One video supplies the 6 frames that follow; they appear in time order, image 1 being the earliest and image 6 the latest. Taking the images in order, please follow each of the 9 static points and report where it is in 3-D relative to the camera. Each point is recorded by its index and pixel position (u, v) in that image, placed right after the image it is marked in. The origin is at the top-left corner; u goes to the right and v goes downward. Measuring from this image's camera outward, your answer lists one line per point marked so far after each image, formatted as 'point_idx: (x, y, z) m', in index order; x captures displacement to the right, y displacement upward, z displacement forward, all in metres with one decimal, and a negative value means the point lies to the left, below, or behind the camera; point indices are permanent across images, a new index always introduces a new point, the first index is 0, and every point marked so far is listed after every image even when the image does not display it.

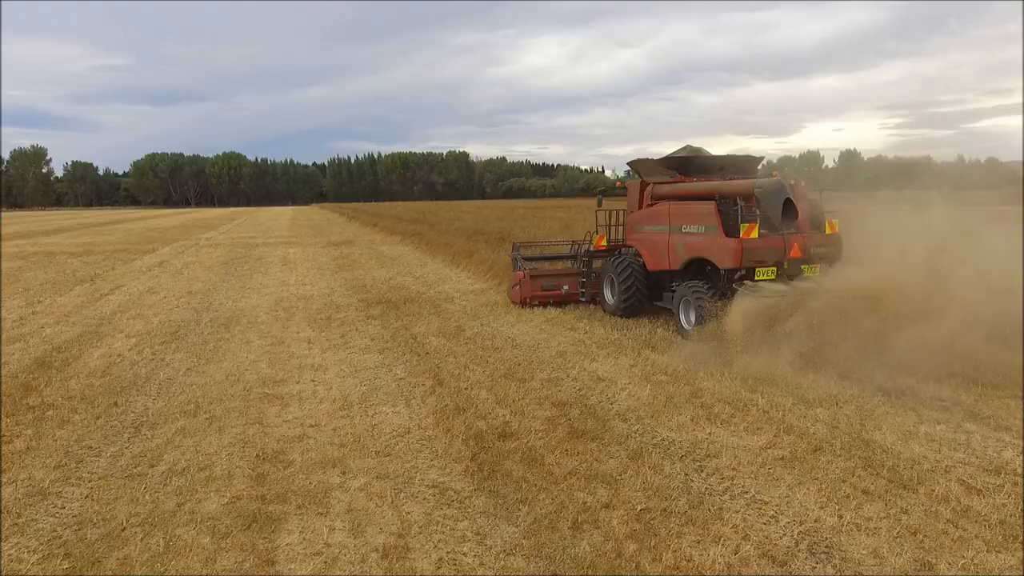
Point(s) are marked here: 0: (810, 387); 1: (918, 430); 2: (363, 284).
0: (+2.5, -0.8, +5.8) m
1: (+2.7, -1.0, +4.8) m
2: (-2.8, +0.1, +13.1) m
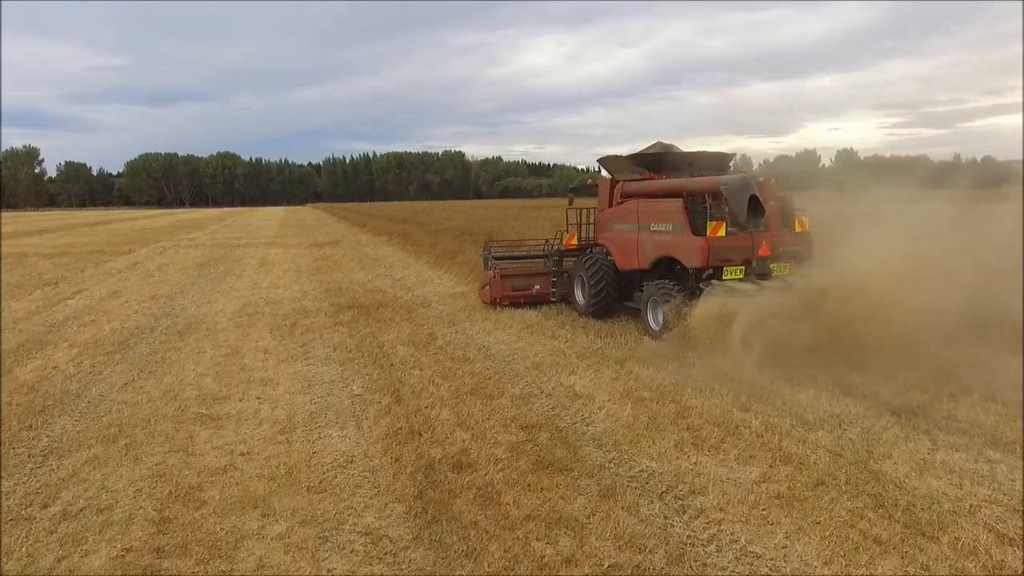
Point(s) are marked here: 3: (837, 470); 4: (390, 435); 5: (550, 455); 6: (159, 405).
0: (+2.2, -0.9, +5.2) m
1: (+2.5, -1.0, +4.2) m
2: (-3.1, 0.0, +12.4) m
3: (+1.9, -1.0, +4.0) m
4: (-0.8, -1.0, +4.8) m
5: (+0.2, -1.0, +4.3) m
6: (-2.8, -0.9, +5.5) m
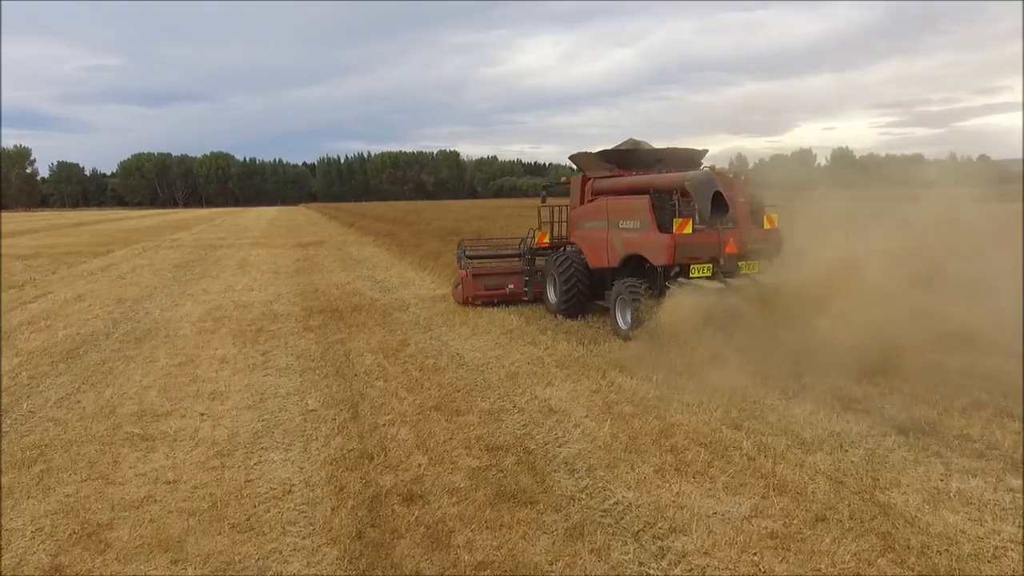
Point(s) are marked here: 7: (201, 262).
0: (+2.0, -0.9, +4.7) m
1: (+2.3, -1.0, +3.7) m
2: (-3.3, 0.0, +11.9) m
3: (+1.6, -1.1, +3.5) m
4: (-1.0, -1.0, +4.3) m
5: (0.0, -1.1, +3.8) m
6: (-3.0, -1.0, +5.0) m
7: (-7.6, +0.6, +17.0) m
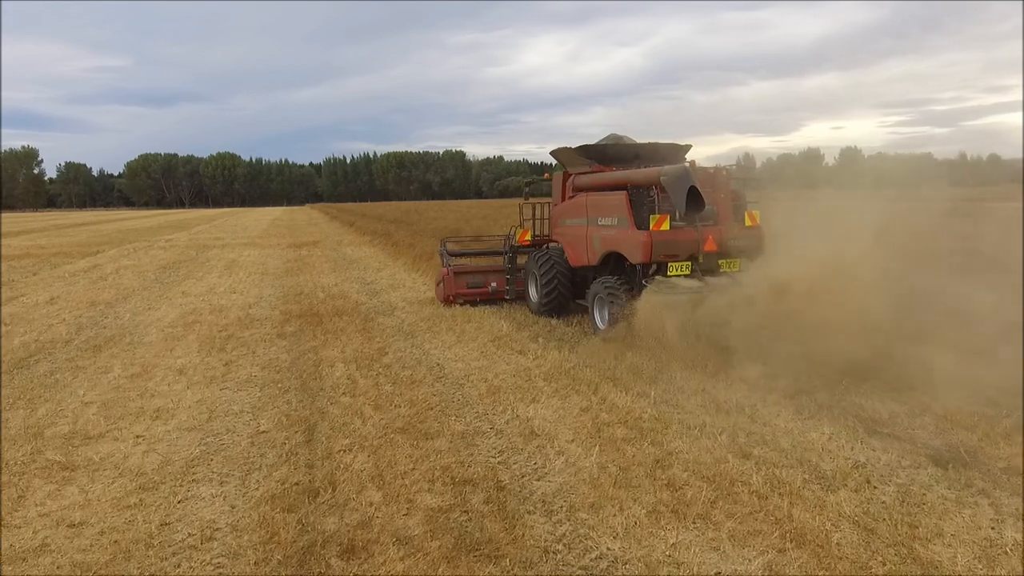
0: (+1.8, -0.9, +4.1) m
1: (+2.1, -1.1, +3.0) m
2: (-3.4, -0.1, +11.3) m
3: (+1.5, -1.1, +2.9) m
4: (-1.2, -1.1, +3.6) m
5: (-0.2, -1.1, +3.2) m
6: (-3.2, -1.0, +4.4) m
7: (-7.7, +0.6, +16.5) m
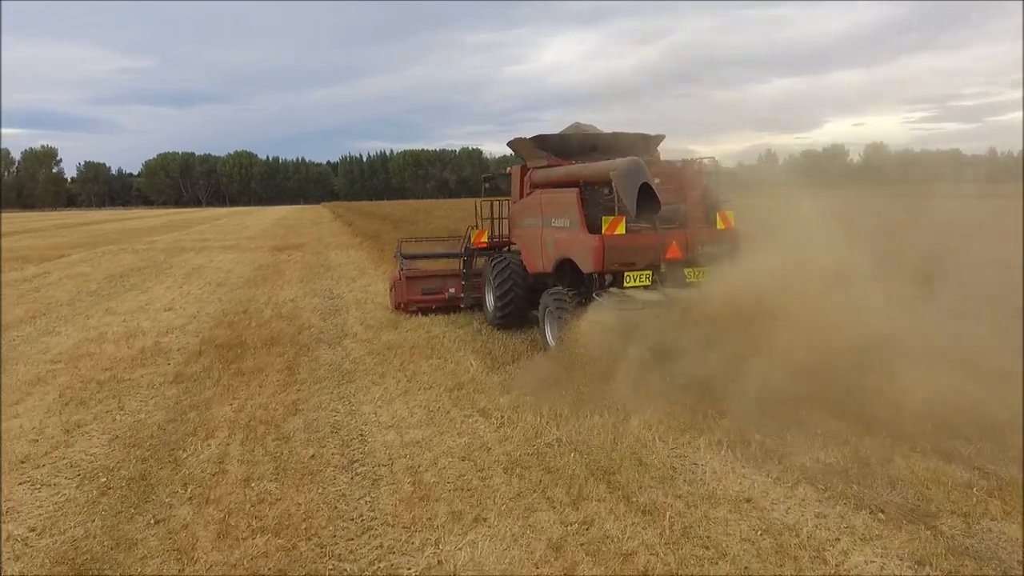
0: (+1.5, -1.2, +2.1) m
1: (+1.7, -1.3, +1.0) m
2: (-3.6, -0.3, +9.4) m
3: (+1.1, -1.4, +0.9) m
4: (-1.6, -1.3, +1.7) m
5: (-0.5, -1.4, +1.3) m
6: (-3.5, -1.2, +2.5) m
7: (-7.7, +0.4, +14.7) m
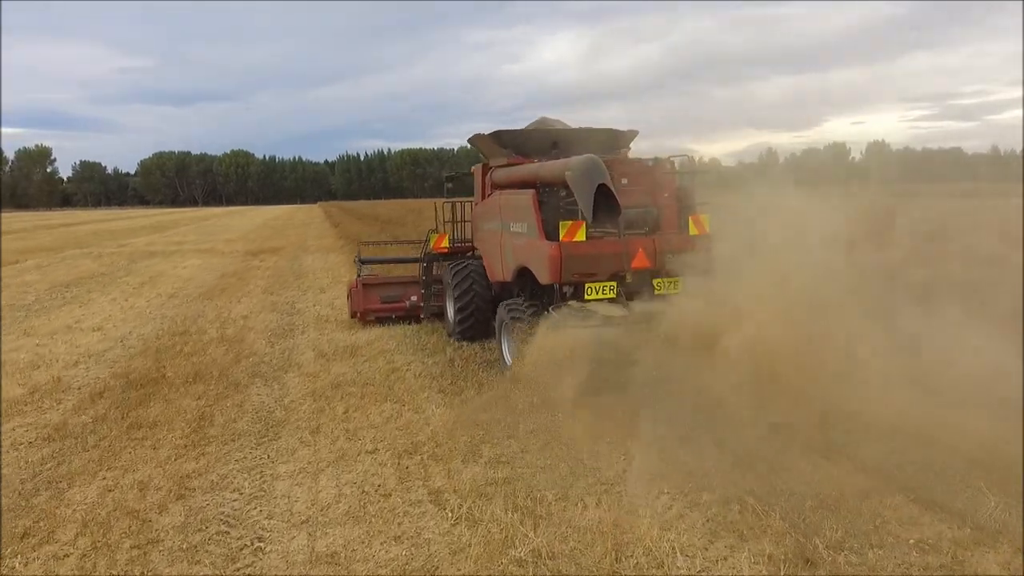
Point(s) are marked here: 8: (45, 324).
0: (+1.3, -1.4, +0.7) m
1: (+1.5, -1.5, -0.3) m
2: (-3.8, -0.5, +8.1) m
3: (+0.9, -1.6, -0.4) m
4: (-1.8, -1.5, +0.4) m
5: (-0.7, -1.6, -0.1) m
6: (-3.7, -1.4, +1.2) m
7: (-7.9, +0.2, +13.4) m
8: (-5.9, -0.4, +9.0) m
